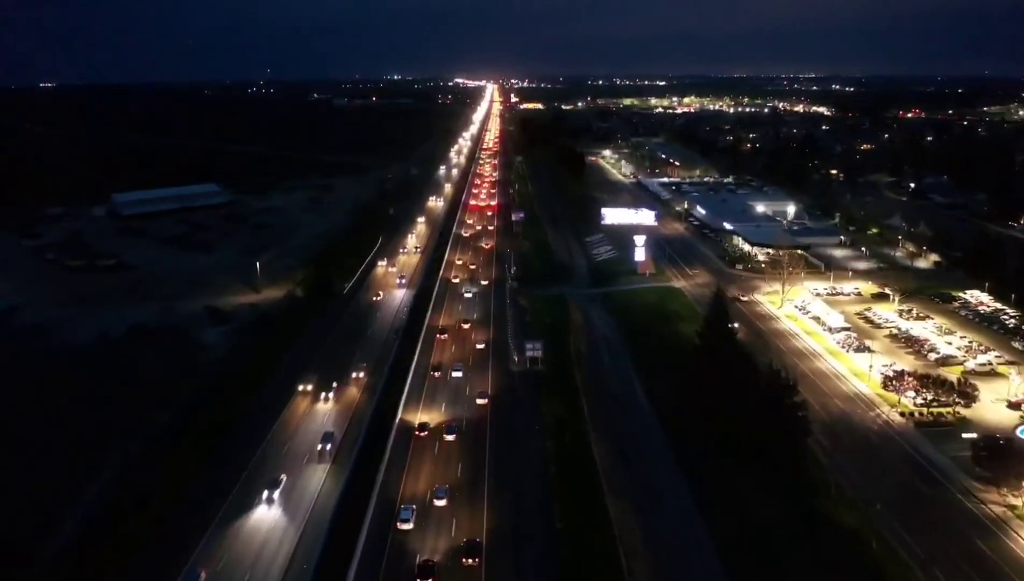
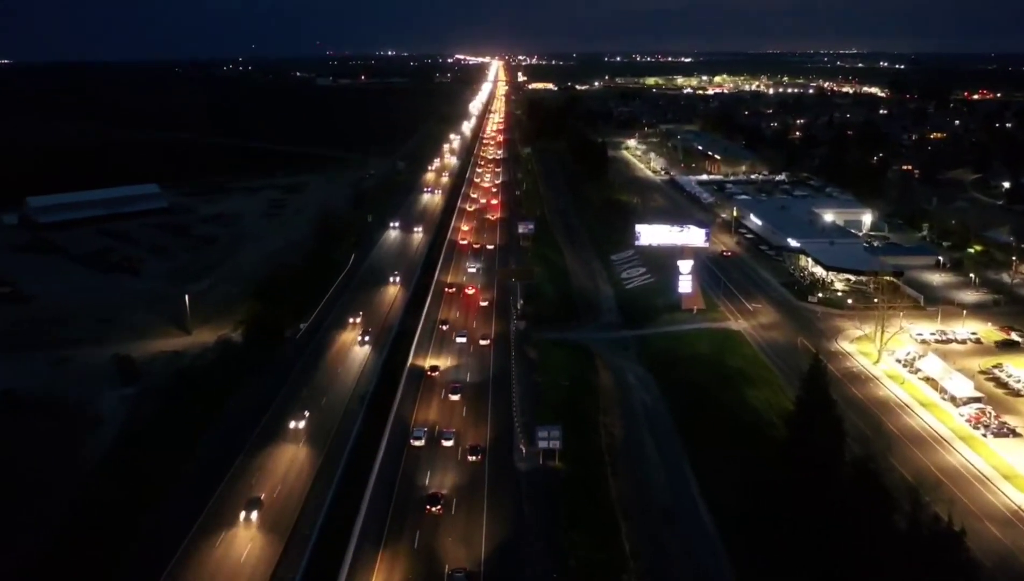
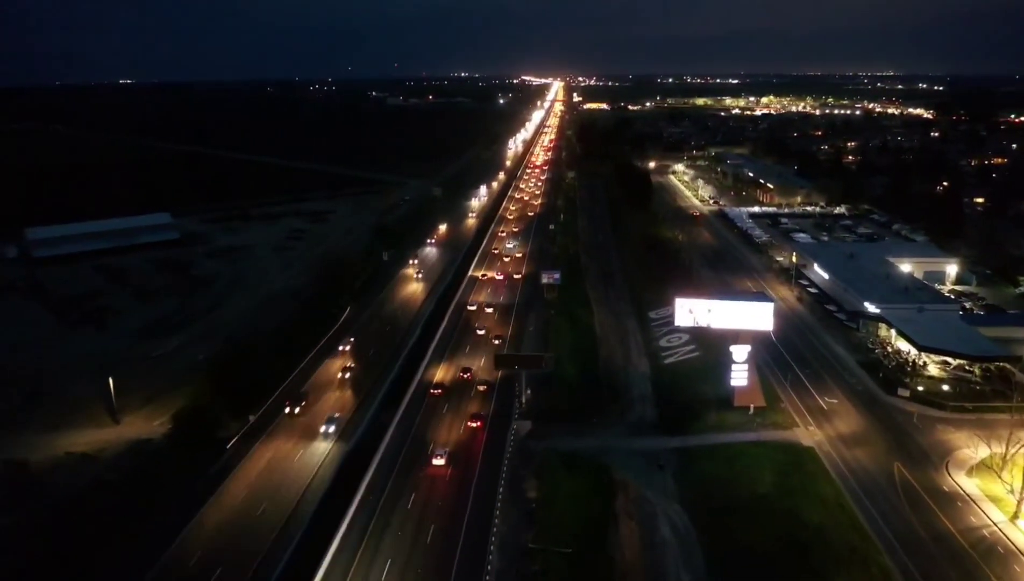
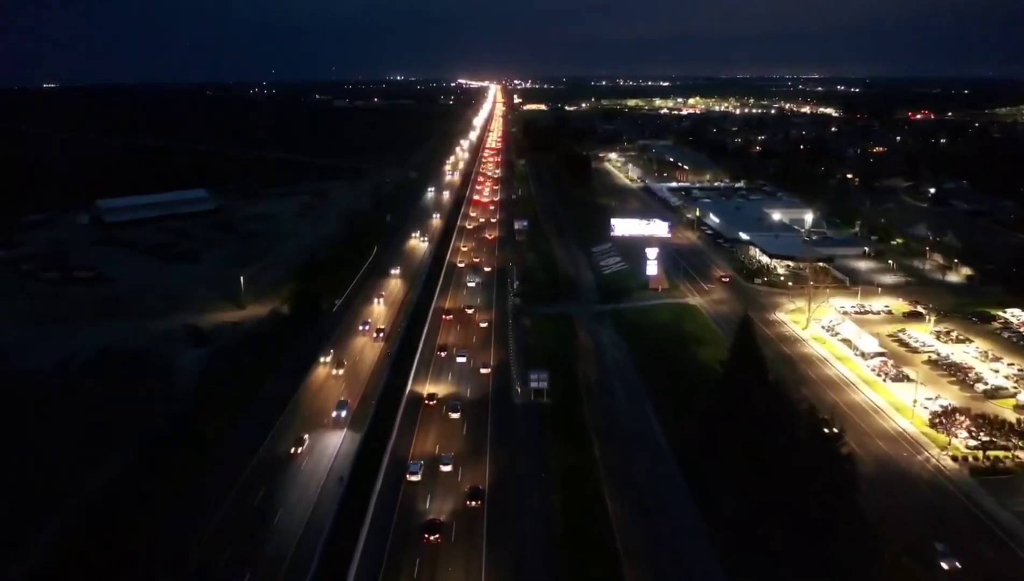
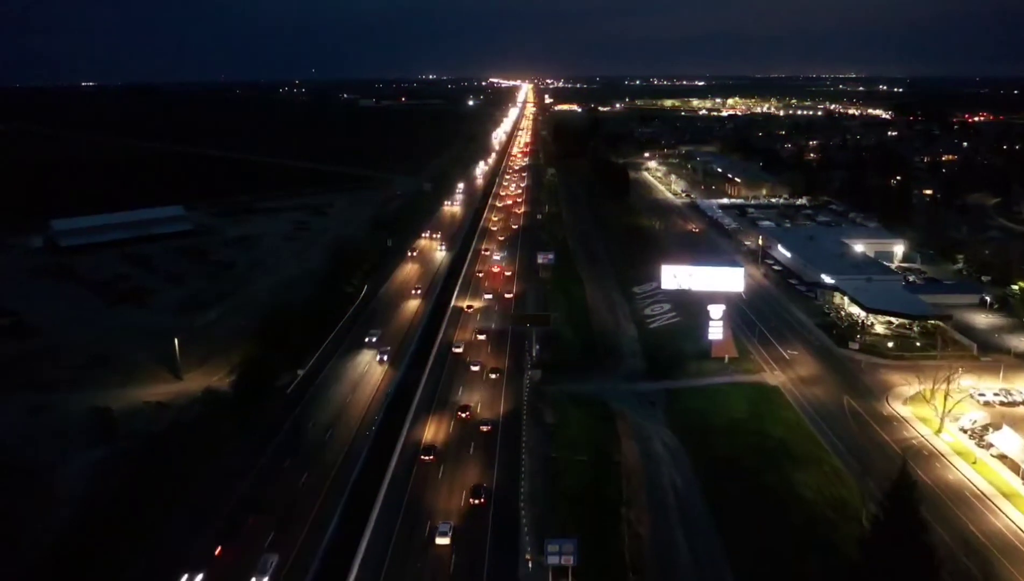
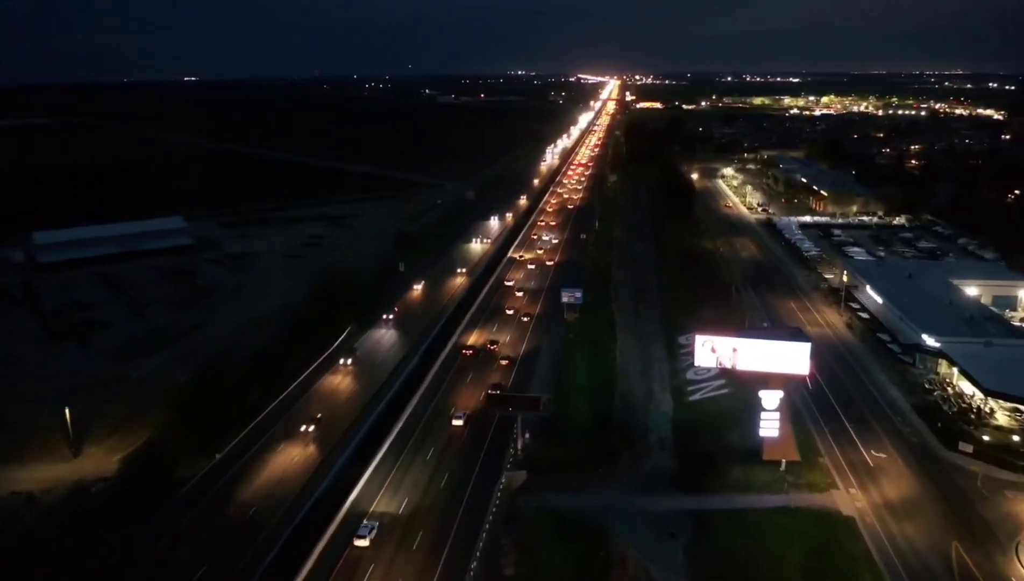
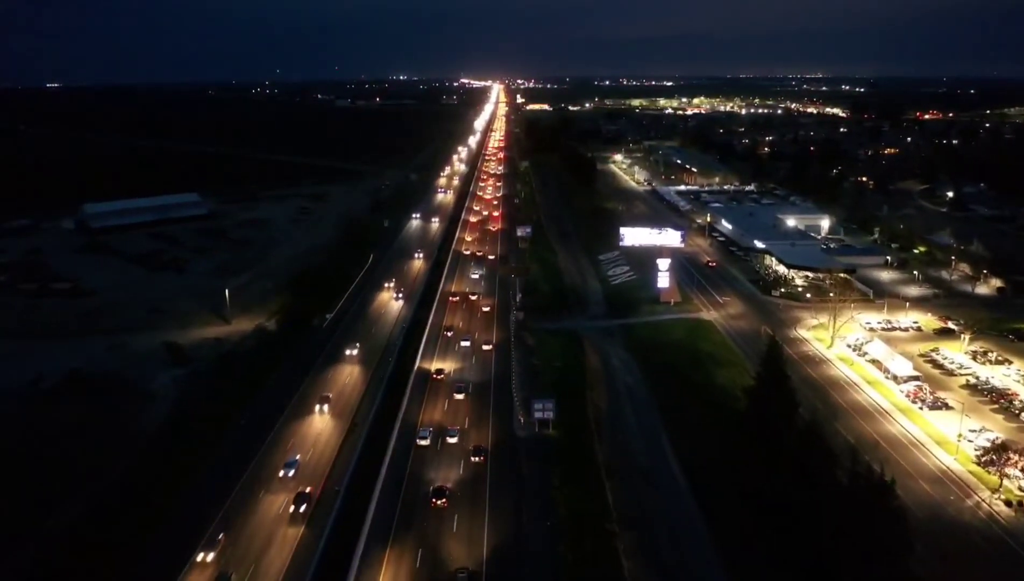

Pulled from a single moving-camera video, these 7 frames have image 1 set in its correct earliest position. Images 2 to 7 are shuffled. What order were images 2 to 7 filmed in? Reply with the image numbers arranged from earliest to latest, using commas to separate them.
4, 7, 2, 5, 3, 6
